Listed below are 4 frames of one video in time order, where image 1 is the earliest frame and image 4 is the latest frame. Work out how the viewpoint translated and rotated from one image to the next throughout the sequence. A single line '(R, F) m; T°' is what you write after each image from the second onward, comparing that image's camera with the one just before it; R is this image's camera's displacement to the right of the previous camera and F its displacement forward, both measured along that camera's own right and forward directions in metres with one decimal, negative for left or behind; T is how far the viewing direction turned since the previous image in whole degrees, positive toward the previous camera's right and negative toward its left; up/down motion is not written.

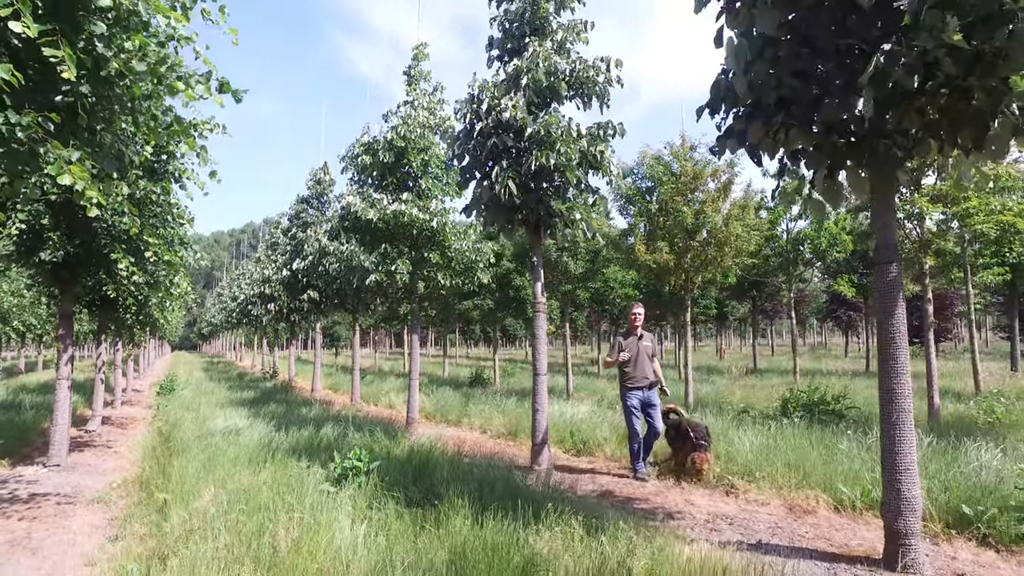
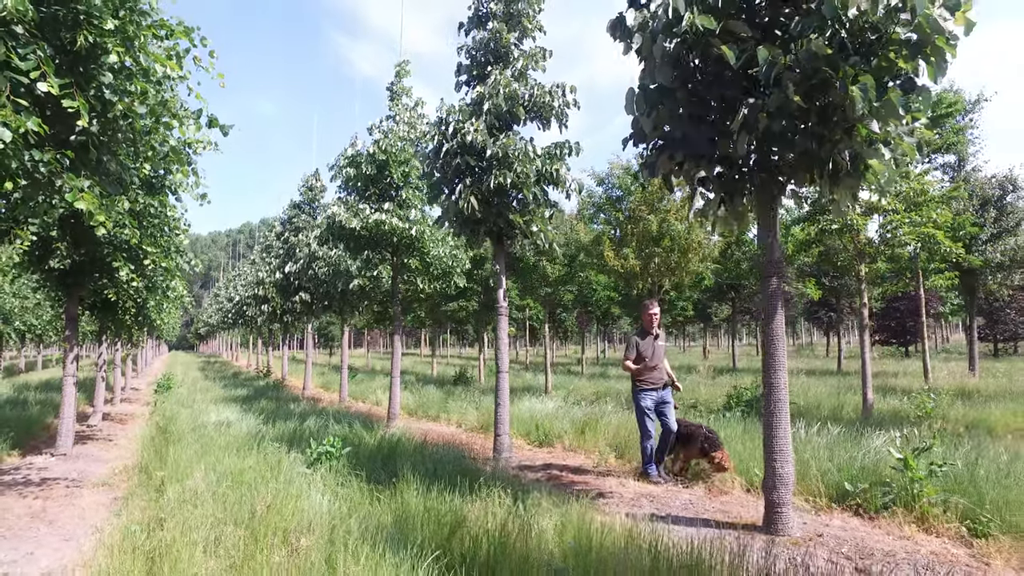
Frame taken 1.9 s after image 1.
(+0.5, -0.8) m; 0°
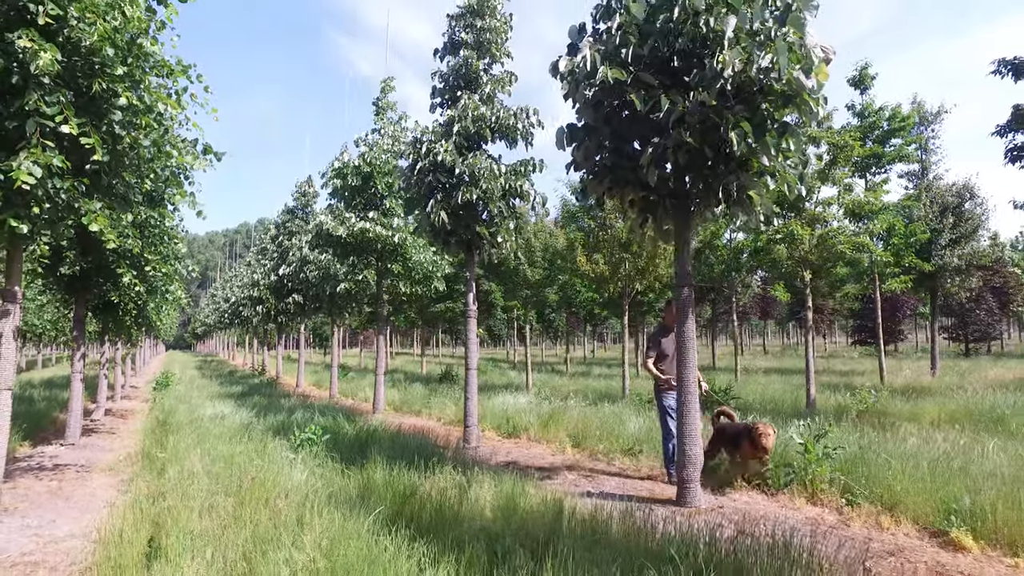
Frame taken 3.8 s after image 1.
(+0.5, -0.9) m; 0°
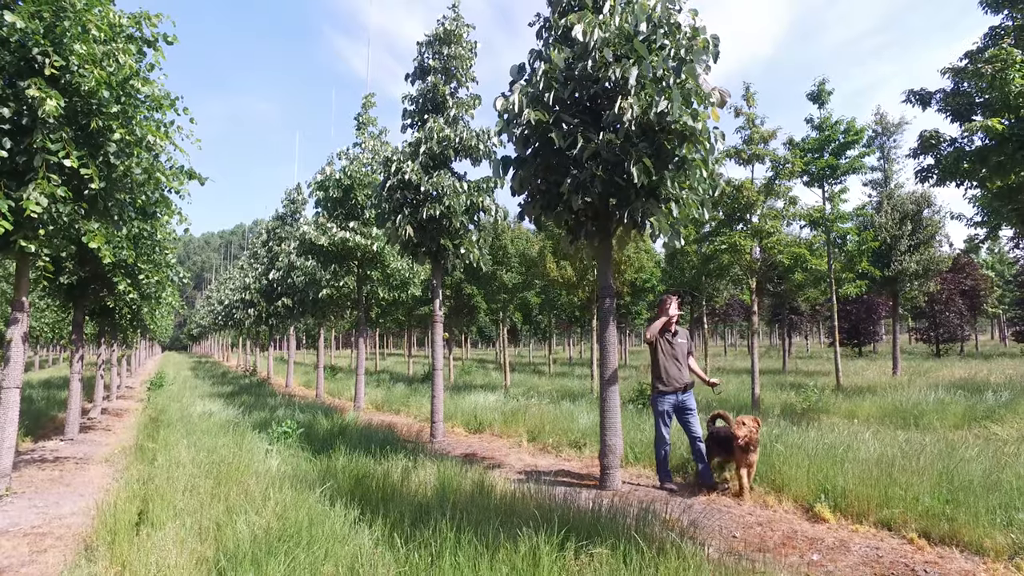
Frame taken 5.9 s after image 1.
(+0.6, -0.8) m; 0°
